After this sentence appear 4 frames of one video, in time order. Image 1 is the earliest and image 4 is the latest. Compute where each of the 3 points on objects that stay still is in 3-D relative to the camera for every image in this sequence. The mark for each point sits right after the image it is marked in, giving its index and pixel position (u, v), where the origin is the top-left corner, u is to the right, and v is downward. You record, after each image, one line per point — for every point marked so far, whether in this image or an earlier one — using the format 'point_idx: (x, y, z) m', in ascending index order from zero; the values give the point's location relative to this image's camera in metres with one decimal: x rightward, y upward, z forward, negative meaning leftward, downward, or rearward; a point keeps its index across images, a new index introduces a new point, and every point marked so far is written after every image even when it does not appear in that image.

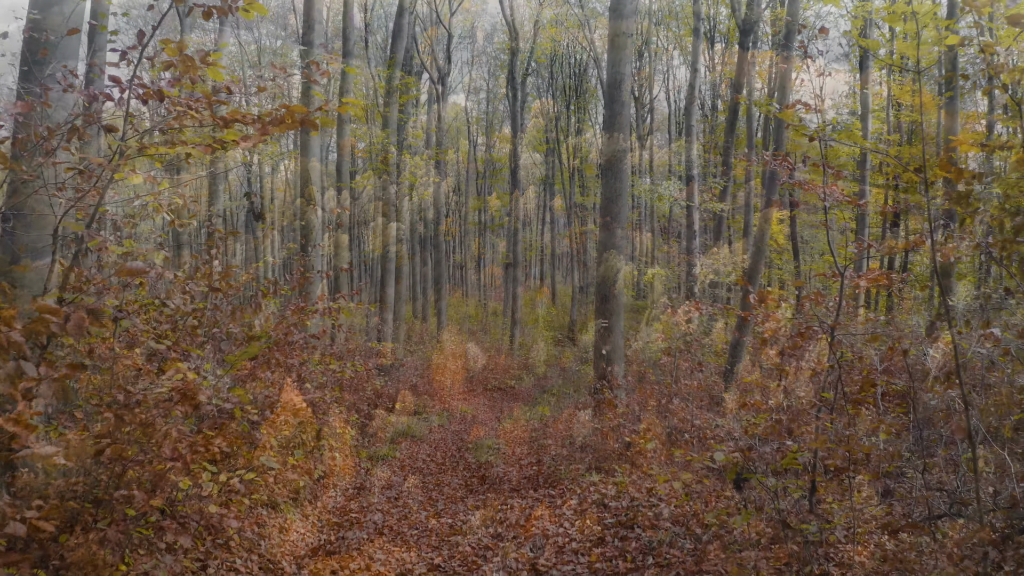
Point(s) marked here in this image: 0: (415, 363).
0: (-2.3, -1.8, +11.7) m
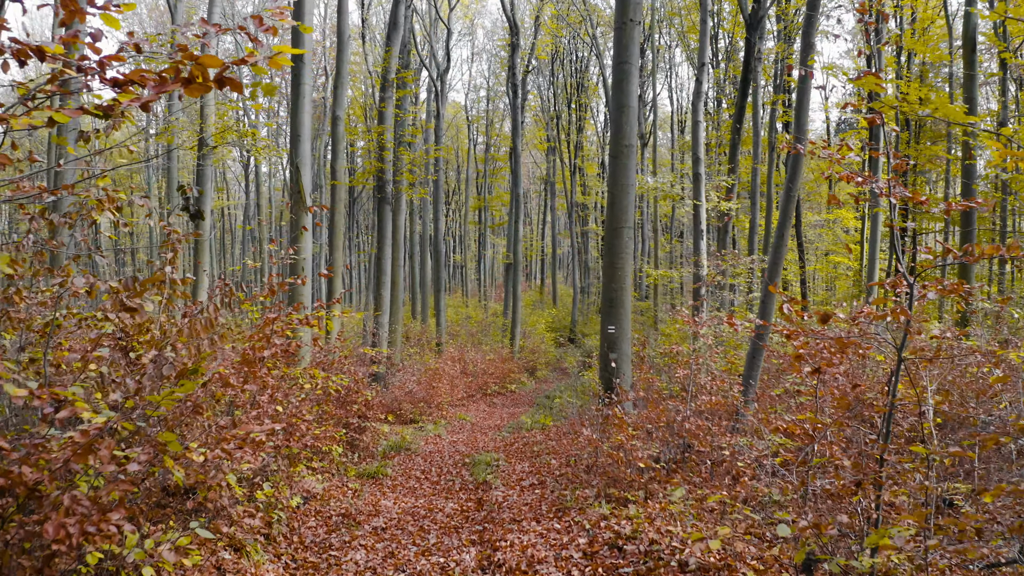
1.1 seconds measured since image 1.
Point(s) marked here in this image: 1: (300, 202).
0: (-2.3, -1.9, +11.3) m
1: (-3.7, +1.5, +8.3) m
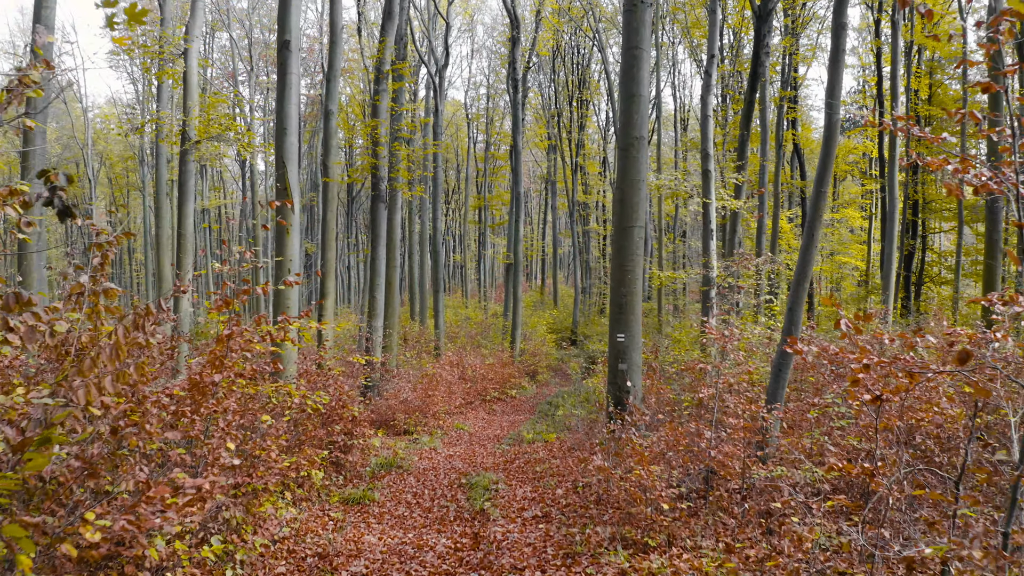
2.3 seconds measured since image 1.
0: (-2.3, -1.9, +10.8) m
1: (-3.7, +1.4, +7.8) m
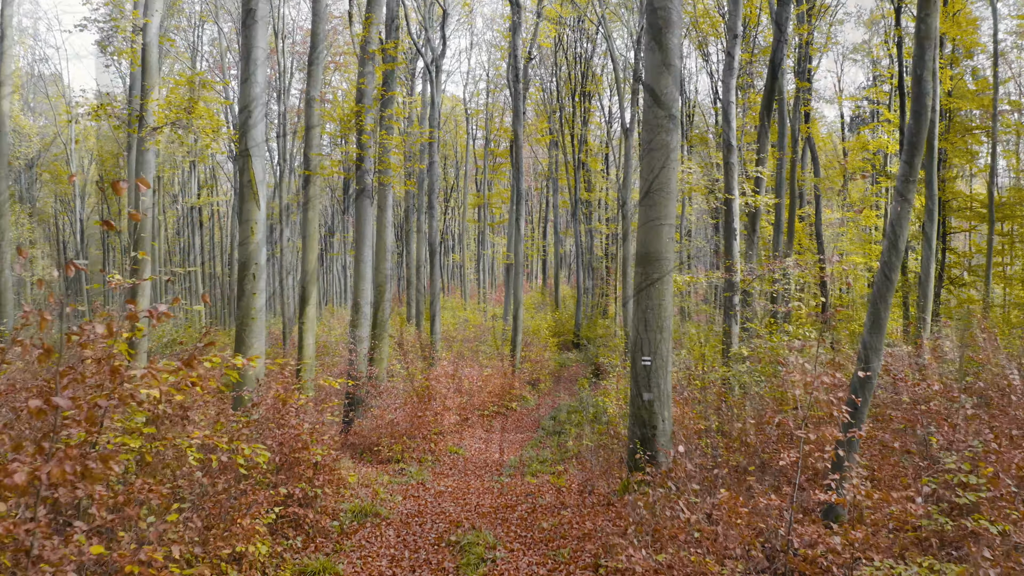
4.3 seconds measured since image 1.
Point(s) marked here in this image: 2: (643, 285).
0: (-2.3, -2.0, +9.8) m
1: (-3.7, +1.3, +6.7) m
2: (+1.3, 0.0, +4.9) m
